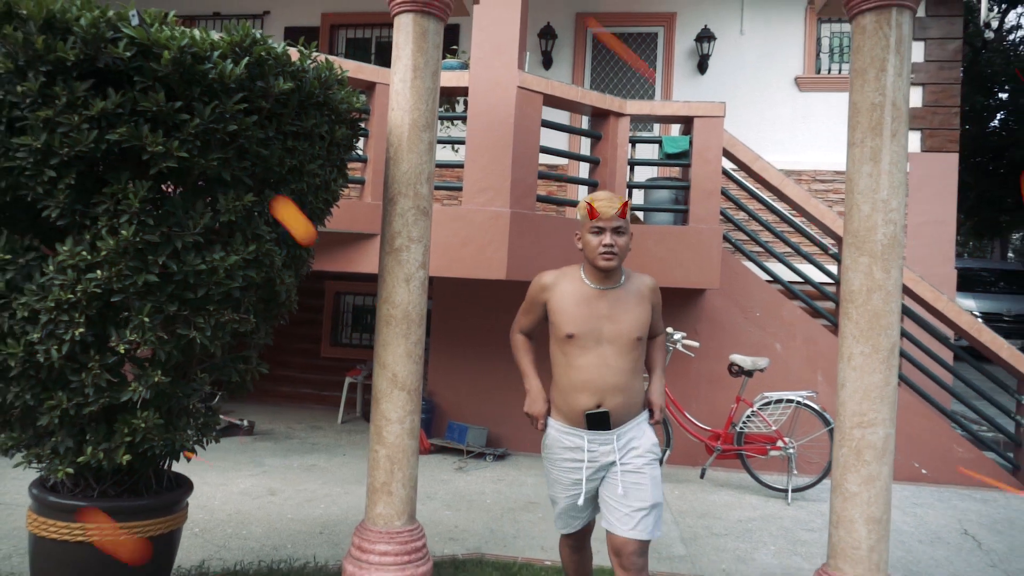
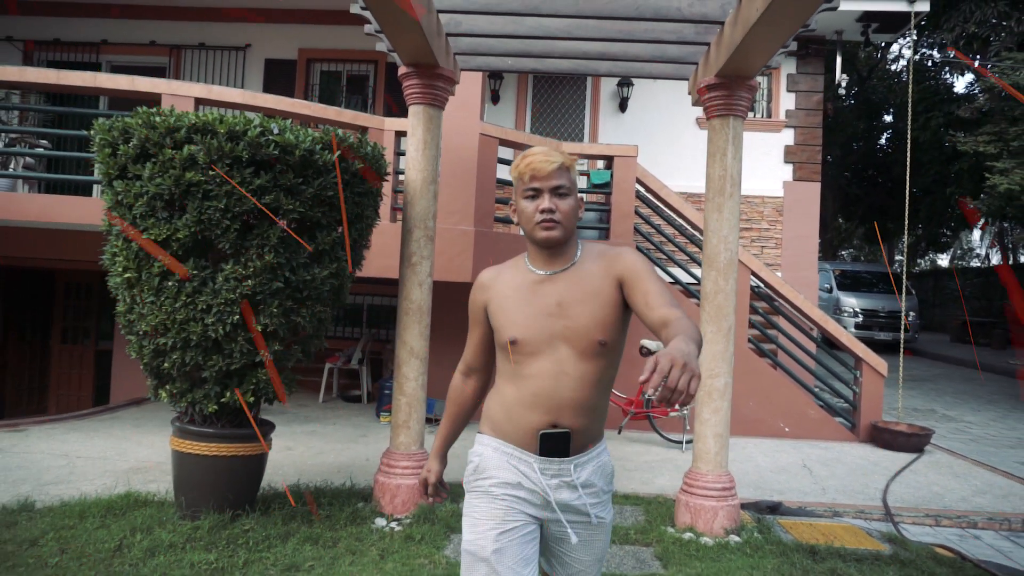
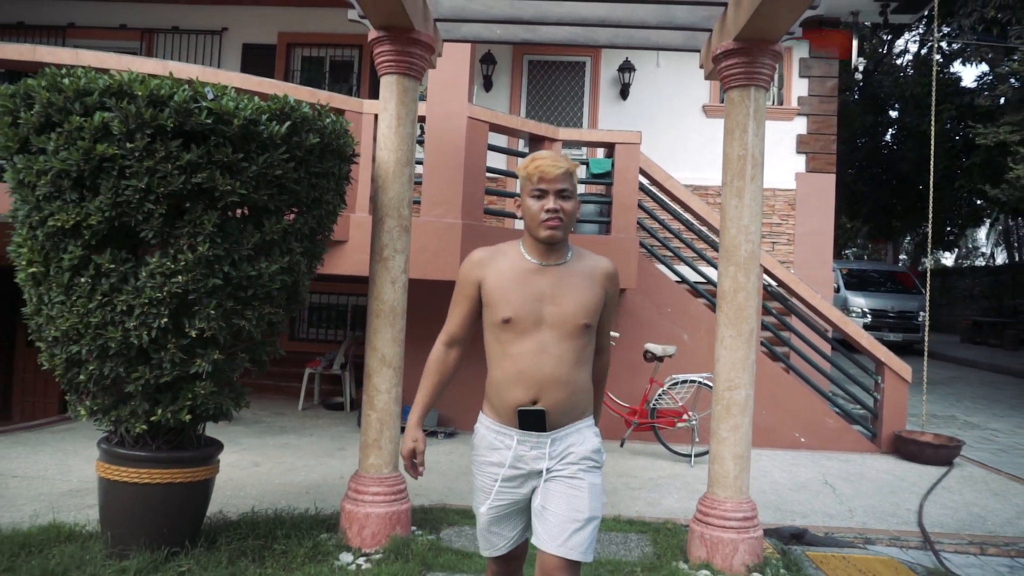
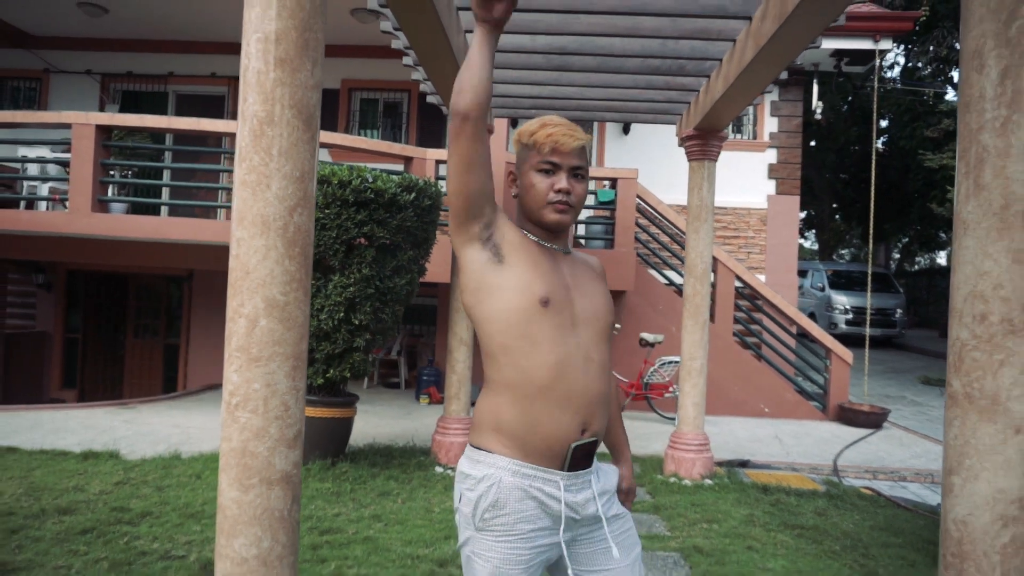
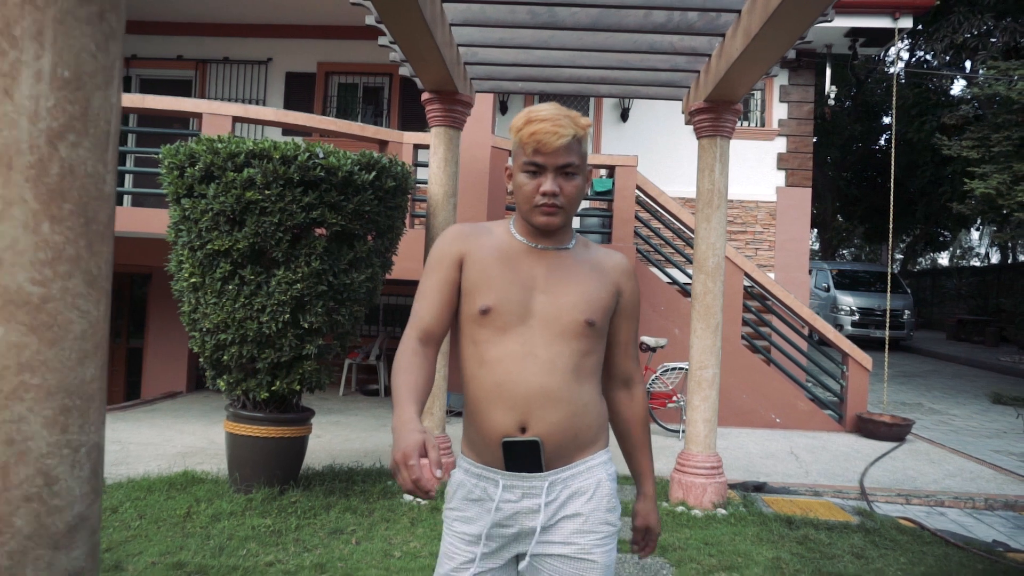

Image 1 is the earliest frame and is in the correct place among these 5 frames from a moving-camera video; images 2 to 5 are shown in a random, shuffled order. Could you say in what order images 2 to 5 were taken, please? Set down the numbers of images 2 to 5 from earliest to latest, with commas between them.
3, 2, 5, 4
